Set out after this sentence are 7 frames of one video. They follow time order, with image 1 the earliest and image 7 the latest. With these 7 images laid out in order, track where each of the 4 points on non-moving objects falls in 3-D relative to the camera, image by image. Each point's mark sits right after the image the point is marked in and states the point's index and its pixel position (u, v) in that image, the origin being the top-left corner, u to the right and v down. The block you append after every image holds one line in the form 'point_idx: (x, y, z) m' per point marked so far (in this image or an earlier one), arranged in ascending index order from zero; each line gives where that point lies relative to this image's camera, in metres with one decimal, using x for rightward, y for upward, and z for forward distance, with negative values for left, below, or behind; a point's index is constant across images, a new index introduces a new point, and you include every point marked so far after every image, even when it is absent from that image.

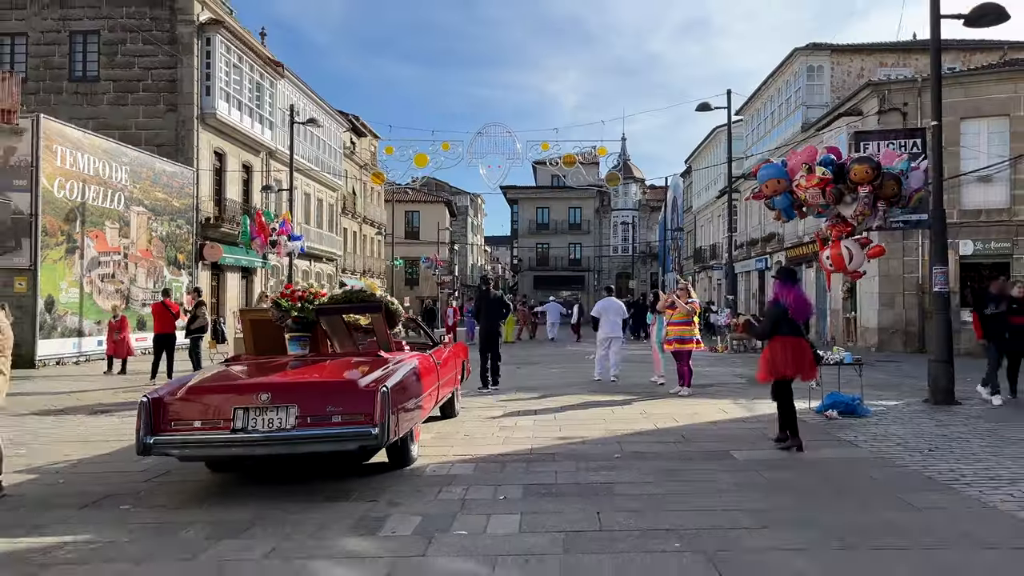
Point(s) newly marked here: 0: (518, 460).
0: (+0.1, -1.6, +6.7) m
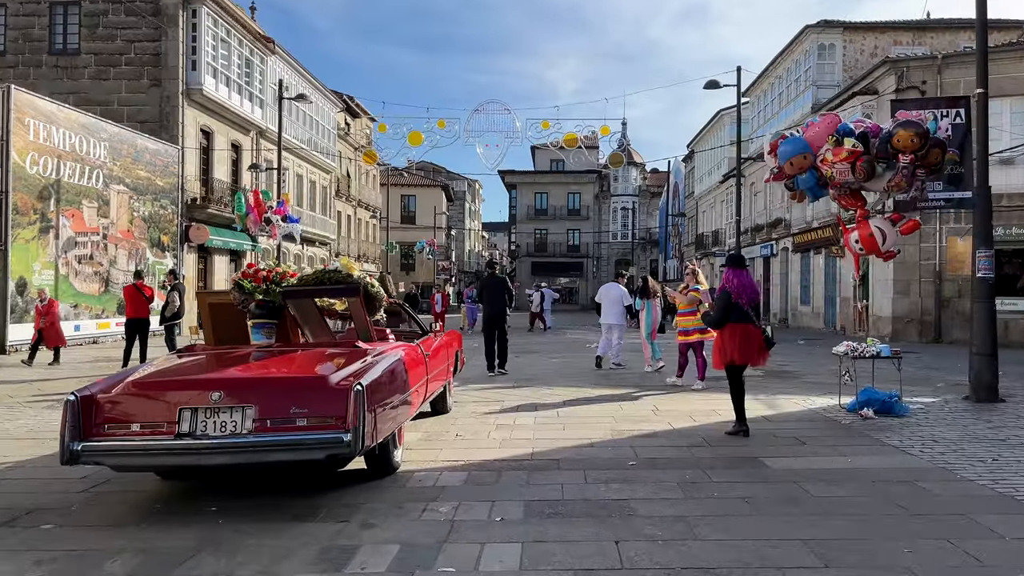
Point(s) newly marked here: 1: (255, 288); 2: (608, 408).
0: (0.0, -1.4, +5.8) m
1: (-2.1, 0.0, +5.9) m
2: (+1.2, -1.5, +8.8) m
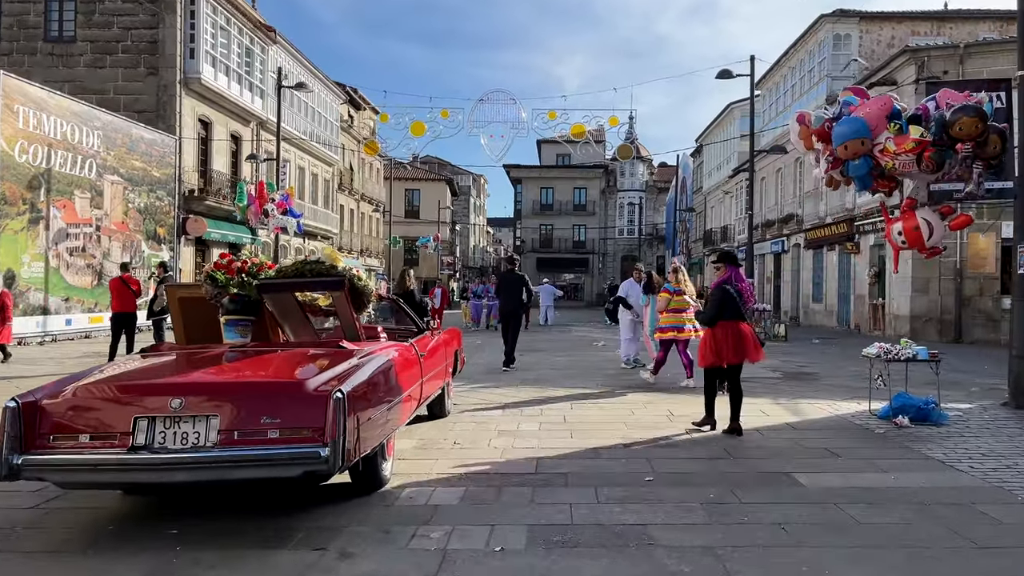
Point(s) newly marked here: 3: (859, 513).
0: (+0.1, -1.4, +5.2) m
1: (-2.0, +0.1, +5.3) m
2: (+1.2, -1.4, +8.2) m
3: (+2.1, -1.4, +4.5) m
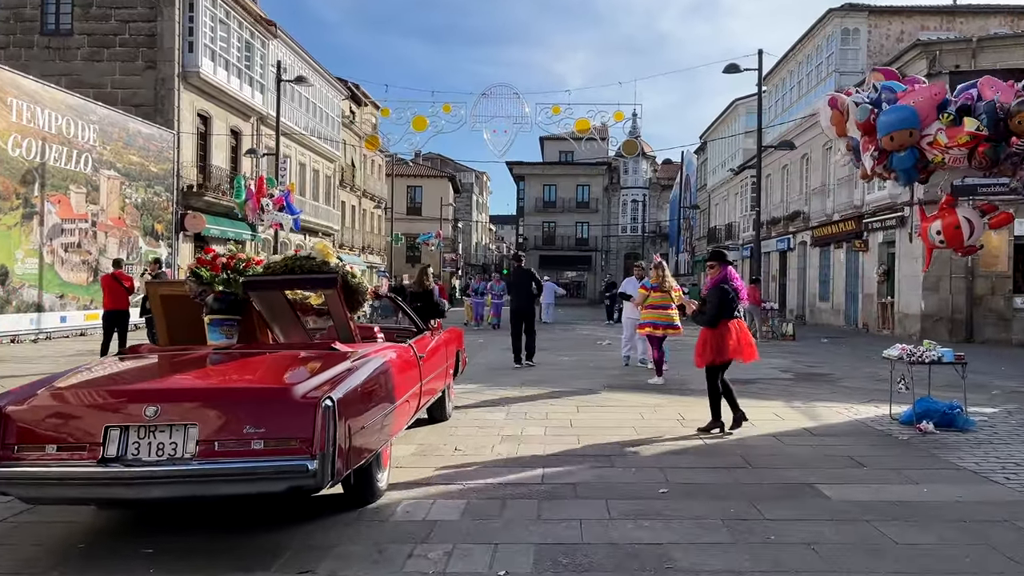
0: (+0.1, -1.4, +4.8) m
1: (-2.0, +0.1, +4.9) m
2: (+1.2, -1.4, +7.9) m
3: (+2.1, -1.4, +4.1) m
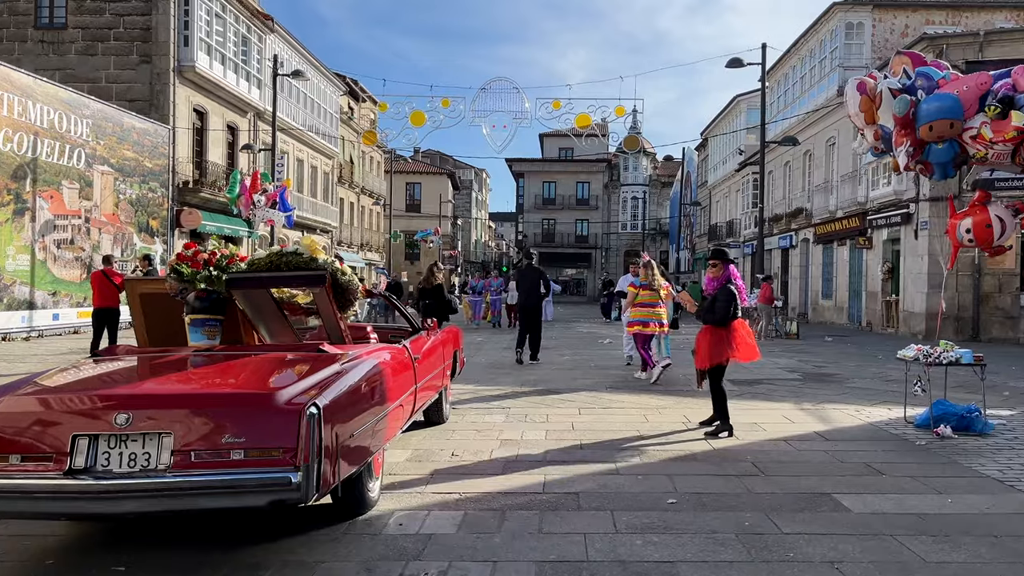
0: (+0.1, -1.4, +4.5) m
1: (-2.0, +0.1, +4.6) m
2: (+1.2, -1.4, +7.6) m
3: (+2.1, -1.4, +3.8) m
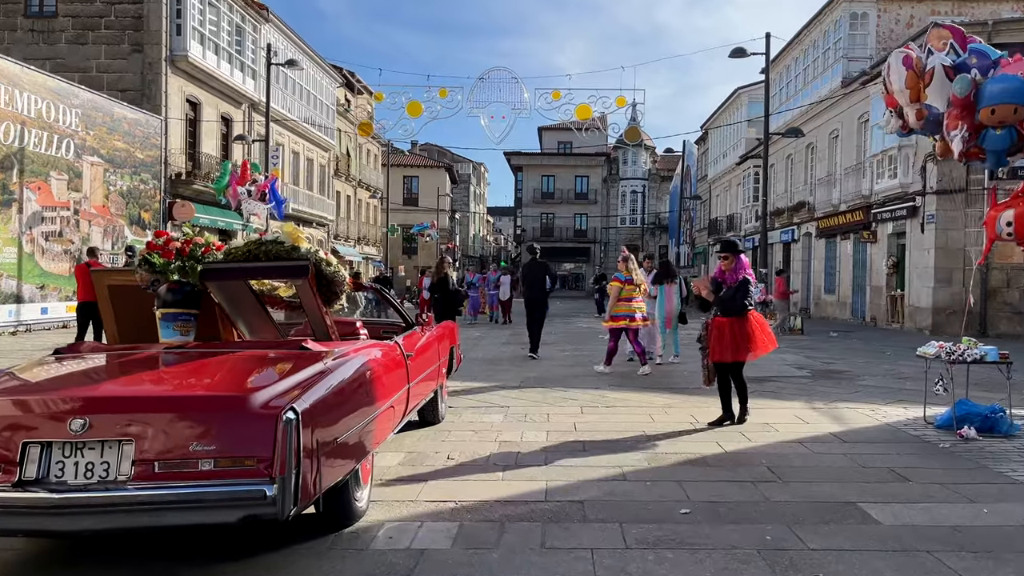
0: (+0.1, -1.3, +4.2) m
1: (-2.0, +0.1, +4.3) m
2: (+1.2, -1.3, +7.2) m
3: (+2.1, -1.3, +3.5) m
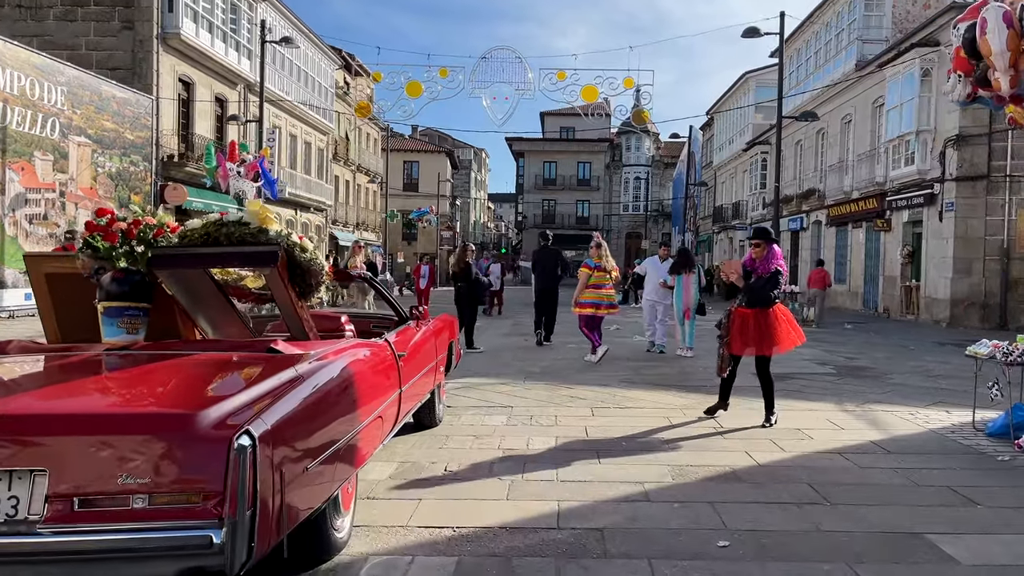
0: (+0.1, -1.3, +3.5) m
1: (-2.0, +0.2, +3.6) m
2: (+1.3, -1.2, +6.6) m
3: (+2.2, -1.3, +2.8) m
